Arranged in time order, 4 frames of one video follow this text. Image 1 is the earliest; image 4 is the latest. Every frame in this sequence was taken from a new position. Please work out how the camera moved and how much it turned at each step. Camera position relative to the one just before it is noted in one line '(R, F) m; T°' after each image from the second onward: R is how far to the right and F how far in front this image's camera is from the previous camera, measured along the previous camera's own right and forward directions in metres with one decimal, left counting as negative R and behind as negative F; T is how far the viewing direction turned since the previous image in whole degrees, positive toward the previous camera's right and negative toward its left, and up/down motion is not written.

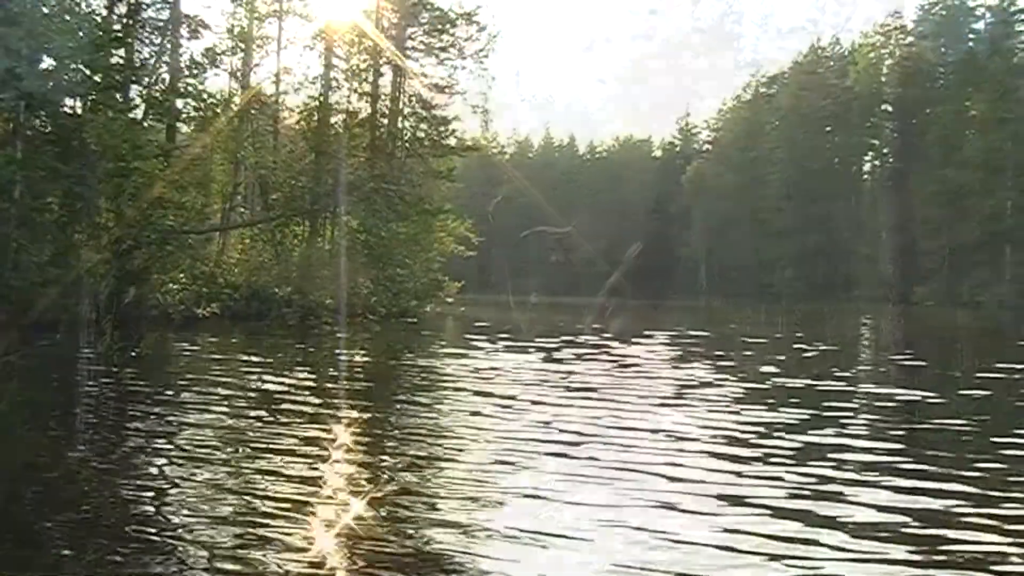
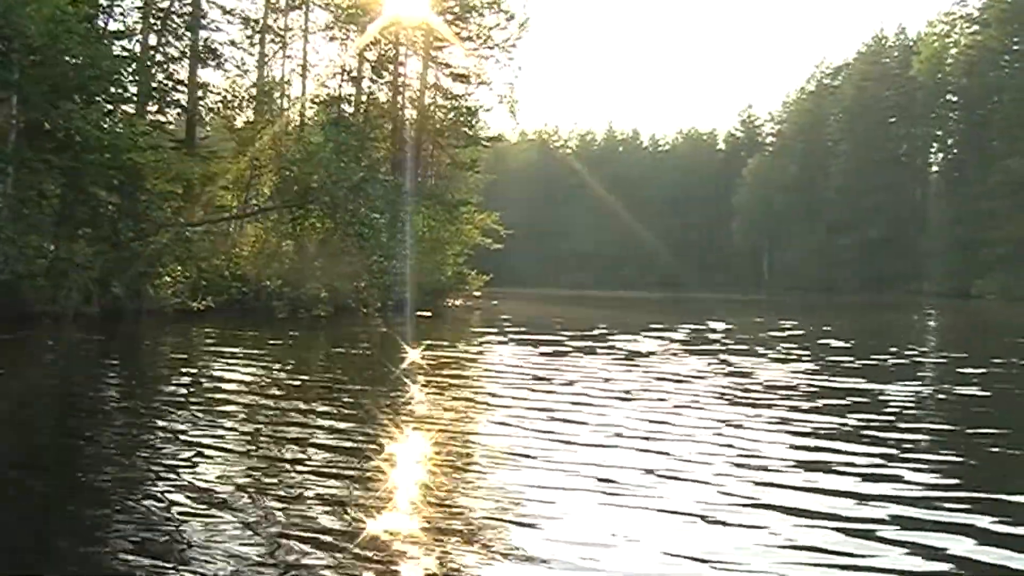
(+0.9, +0.8) m; -3°
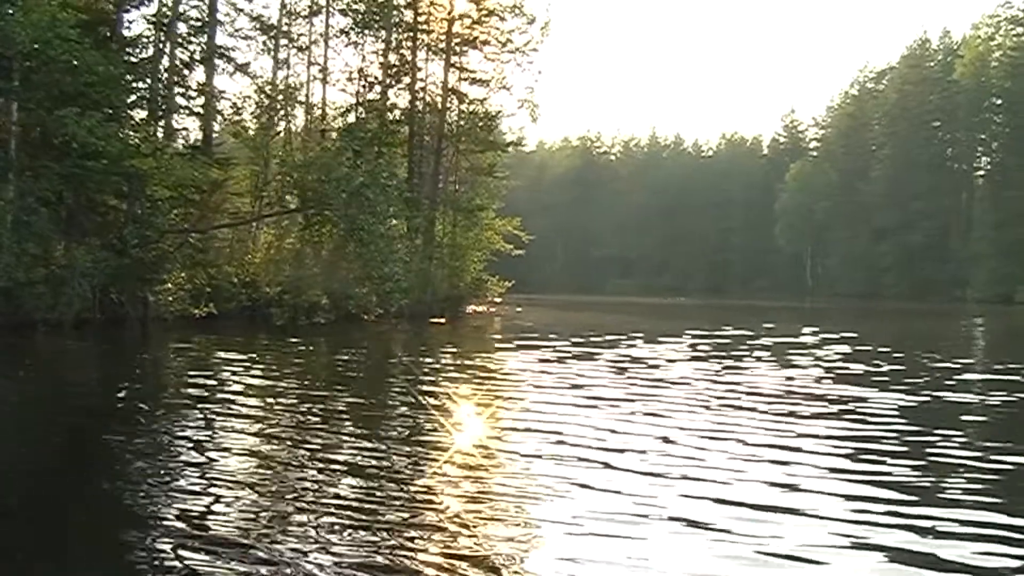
(+0.6, +0.4) m; -2°
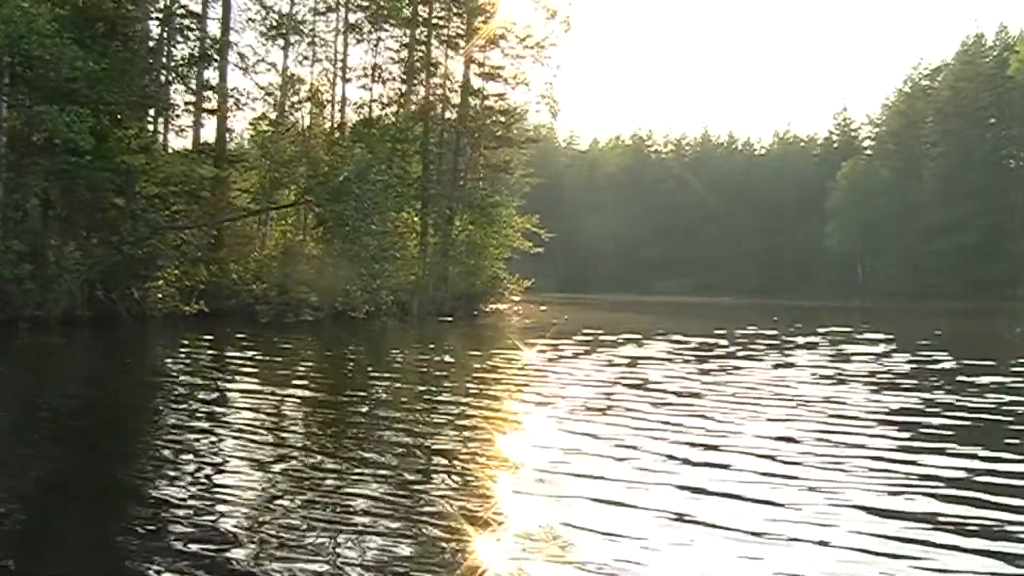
(+0.9, +0.5) m; -2°
